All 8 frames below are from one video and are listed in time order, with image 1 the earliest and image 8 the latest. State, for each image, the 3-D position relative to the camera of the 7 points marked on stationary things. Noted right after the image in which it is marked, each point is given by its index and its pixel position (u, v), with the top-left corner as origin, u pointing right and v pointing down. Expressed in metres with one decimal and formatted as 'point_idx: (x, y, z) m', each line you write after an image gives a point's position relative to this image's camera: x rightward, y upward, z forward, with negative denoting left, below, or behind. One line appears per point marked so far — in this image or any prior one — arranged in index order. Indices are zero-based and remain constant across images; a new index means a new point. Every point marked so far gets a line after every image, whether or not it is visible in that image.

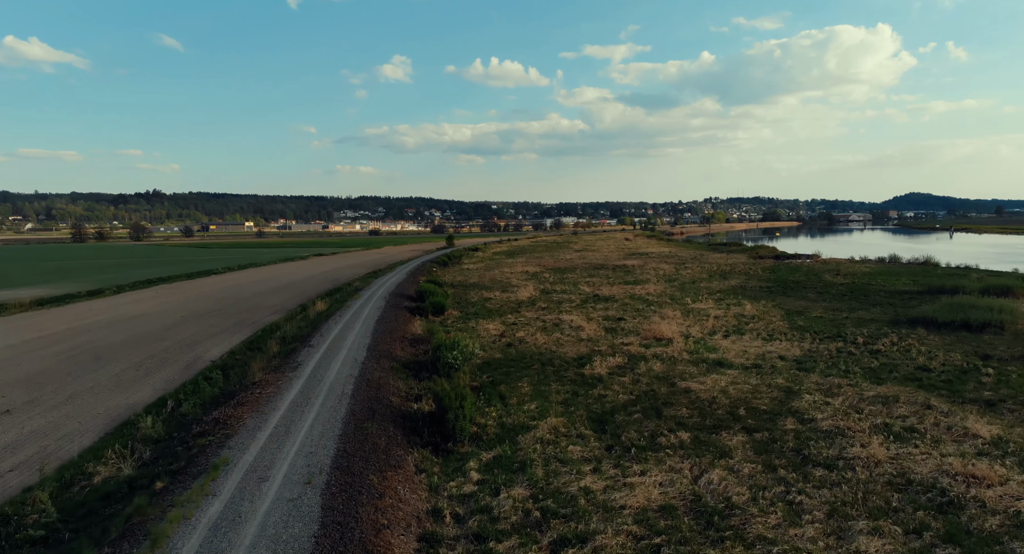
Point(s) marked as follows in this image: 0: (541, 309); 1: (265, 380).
0: (+0.9, -1.0, +19.1) m
1: (-4.0, -1.7, +10.0) m
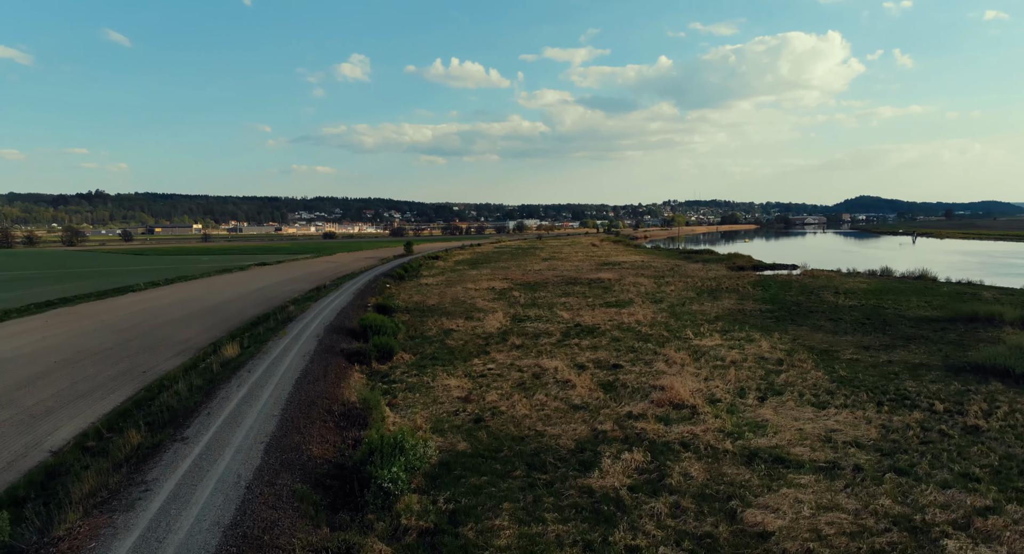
0: (0.0, -1.8, +15.4) m
1: (-4.2, -2.5, +6.0) m
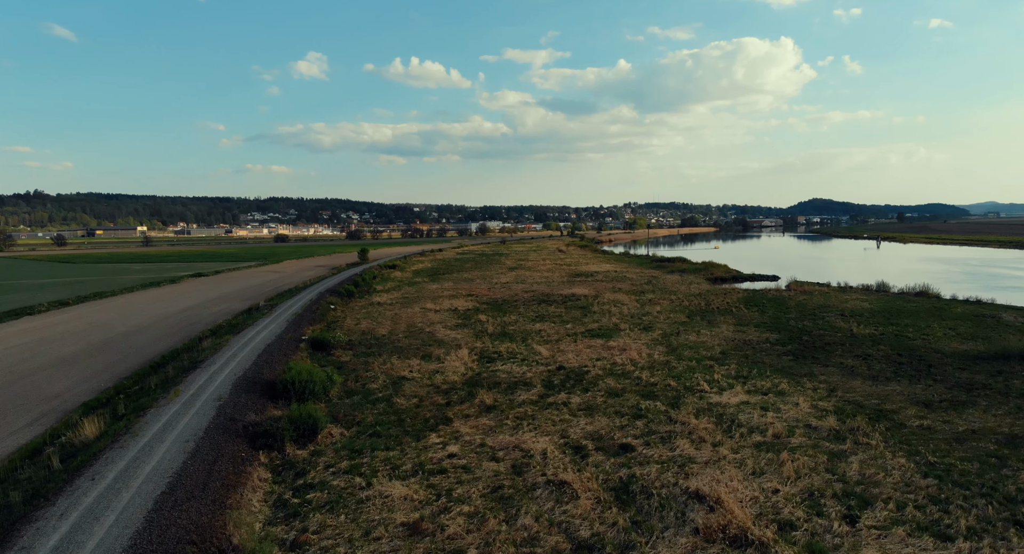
0: (-0.5, -2.6, +11.7) m
1: (-4.2, -3.3, +2.1) m
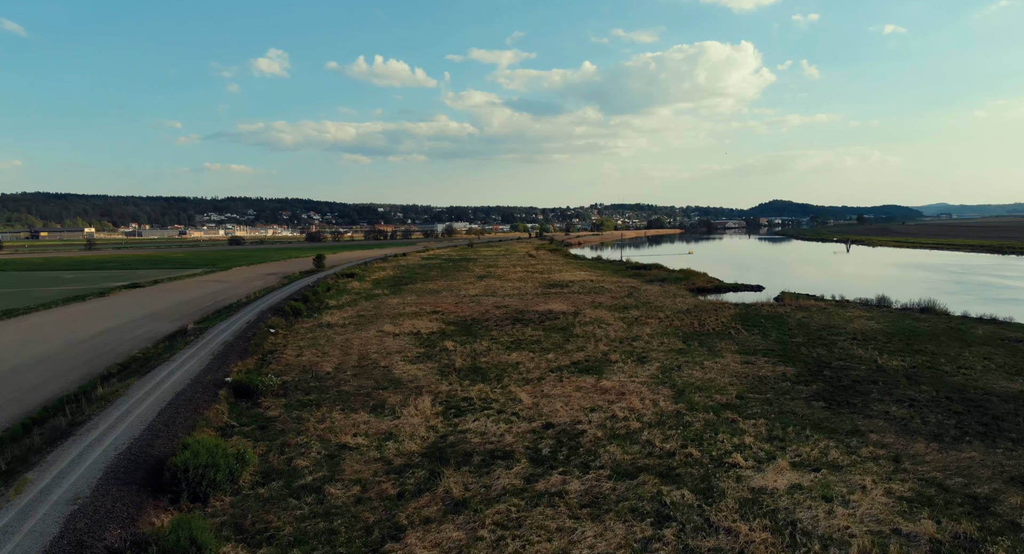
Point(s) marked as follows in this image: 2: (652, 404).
0: (-0.8, -3.3, +8.5) m
1: (-4.0, -4.0, -1.4) m
2: (+3.0, -2.7, +13.5) m
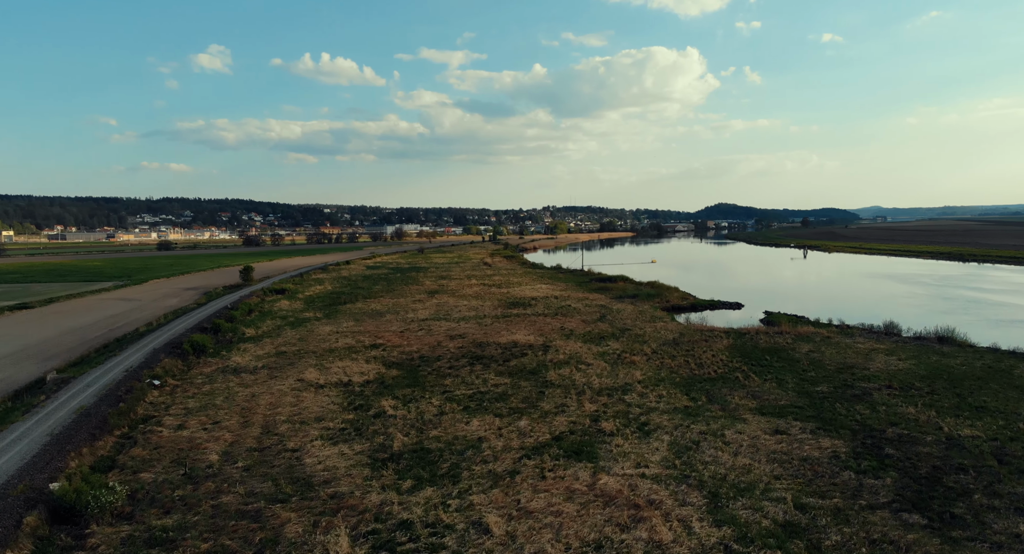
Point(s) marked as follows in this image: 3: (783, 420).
0: (-1.0, -4.2, +3.8) m
1: (-3.3, -4.9, -6.3) m
2: (+2.5, -3.7, +9.2) m
3: (+6.2, -3.3, +14.2) m
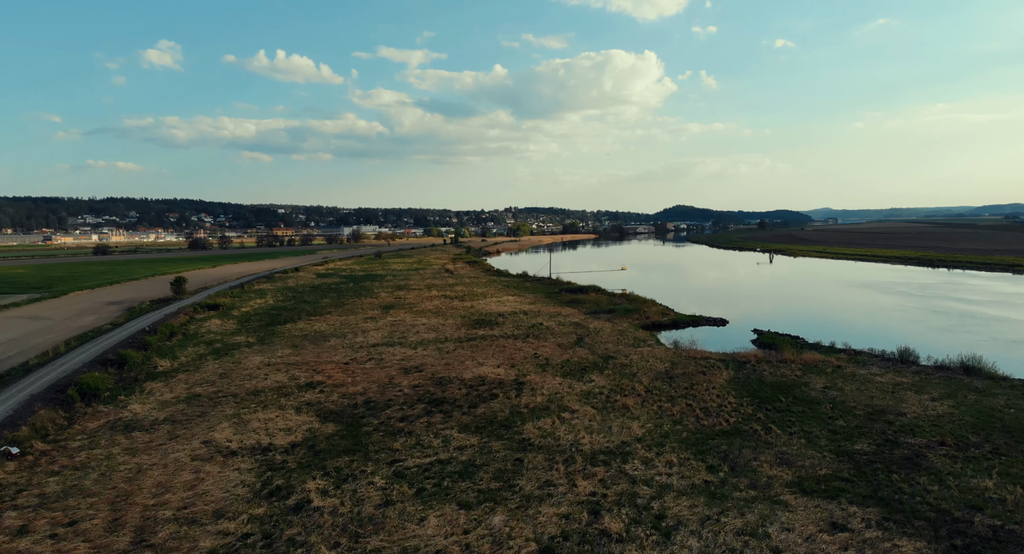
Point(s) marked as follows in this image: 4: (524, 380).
0: (-0.8, -4.9, +0.1) m
1: (-2.6, -5.6, -10.1) m
2: (+2.3, -4.4, +5.6) m
3: (+5.7, -4.0, +10.9) m
4: (+0.4, -3.2, +19.5) m
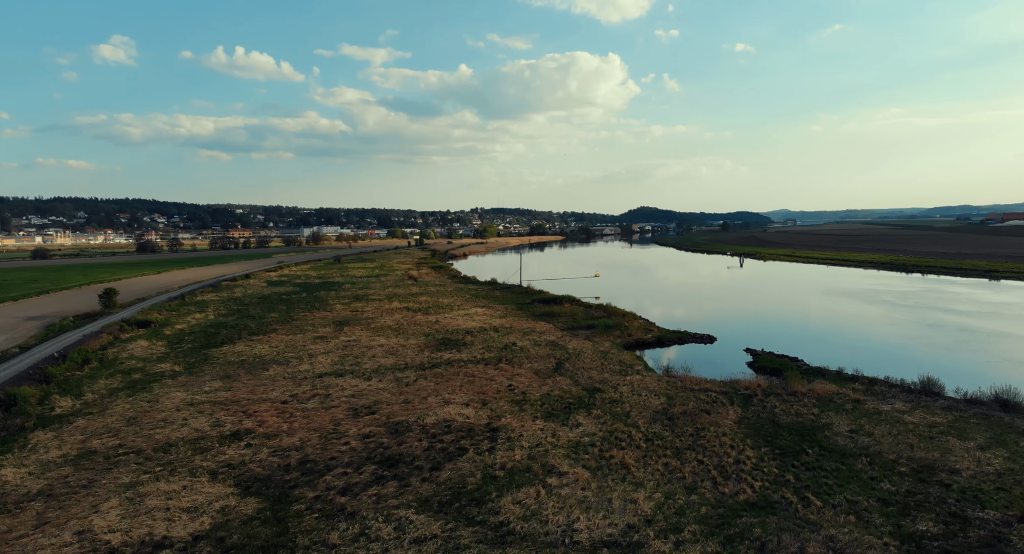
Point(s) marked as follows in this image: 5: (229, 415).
0: (-0.5, -5.6, -3.1) m
1: (-1.7, -6.3, -13.4) m
2: (+2.3, -5.0, +2.6) m
3: (+5.4, -4.6, +8.0) m
4: (-0.3, -3.9, +16.3) m
5: (-8.0, -3.9, +18.0) m
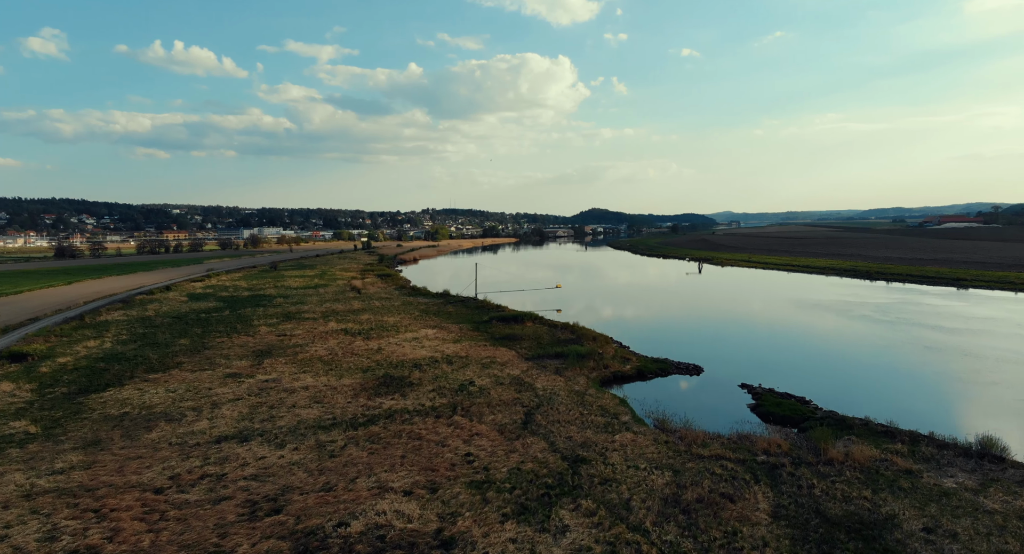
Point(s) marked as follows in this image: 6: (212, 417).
0: (+0.2, -6.5, -7.7) m
1: (-0.1, -7.1, -18.0) m
2: (+2.6, -5.9, -1.8) m
3: (+5.2, -5.5, +3.9) m
4: (-1.1, -4.8, +11.7) m
5: (-8.9, -4.8, +12.8) m
6: (-9.1, -4.3, +19.1) m
